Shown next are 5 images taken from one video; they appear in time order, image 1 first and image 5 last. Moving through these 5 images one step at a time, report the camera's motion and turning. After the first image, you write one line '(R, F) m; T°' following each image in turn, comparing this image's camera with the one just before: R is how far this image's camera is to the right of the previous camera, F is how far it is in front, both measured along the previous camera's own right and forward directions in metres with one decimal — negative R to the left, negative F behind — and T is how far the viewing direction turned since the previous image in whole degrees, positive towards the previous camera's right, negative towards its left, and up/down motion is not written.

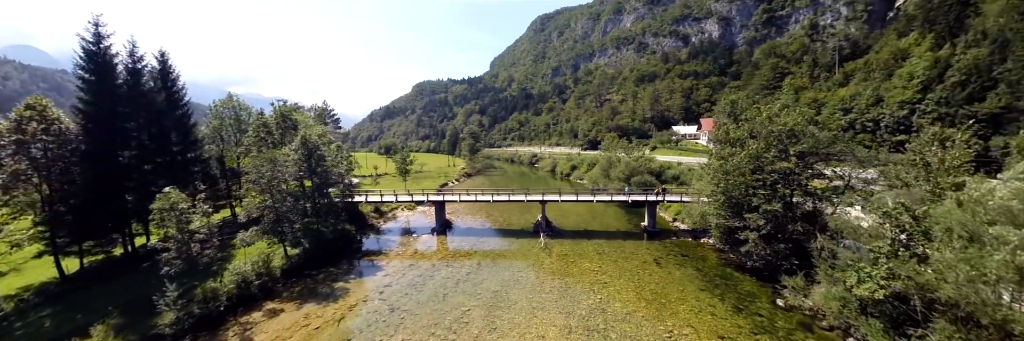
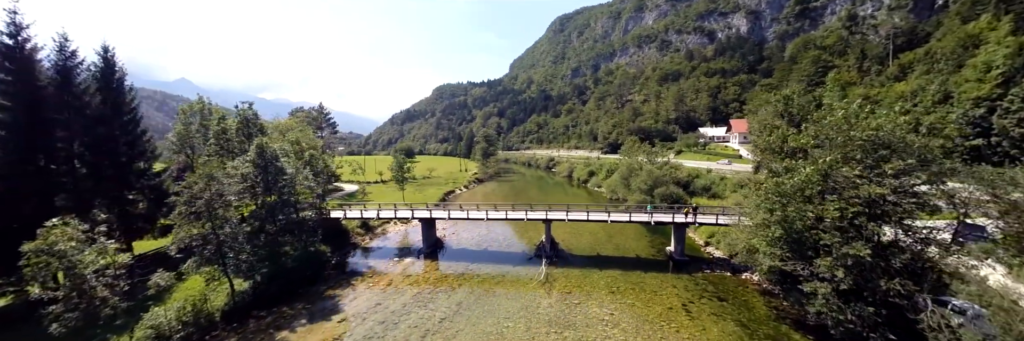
(+1.7, +4.5) m; -3°
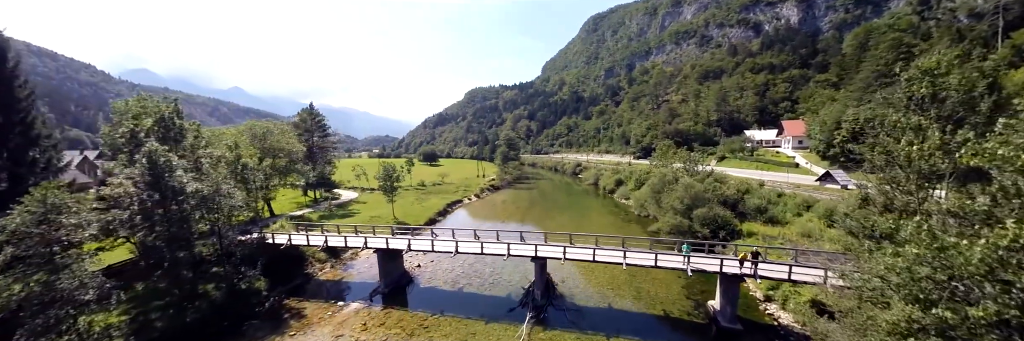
(+3.0, +6.6) m; -5°
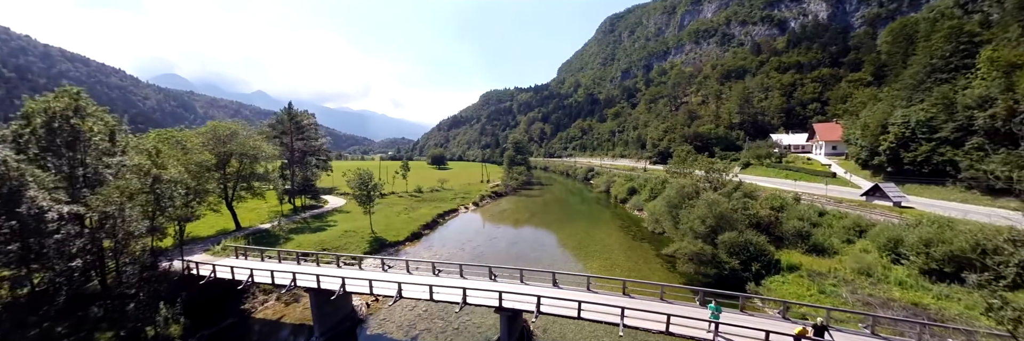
(+2.2, +4.6) m; -3°
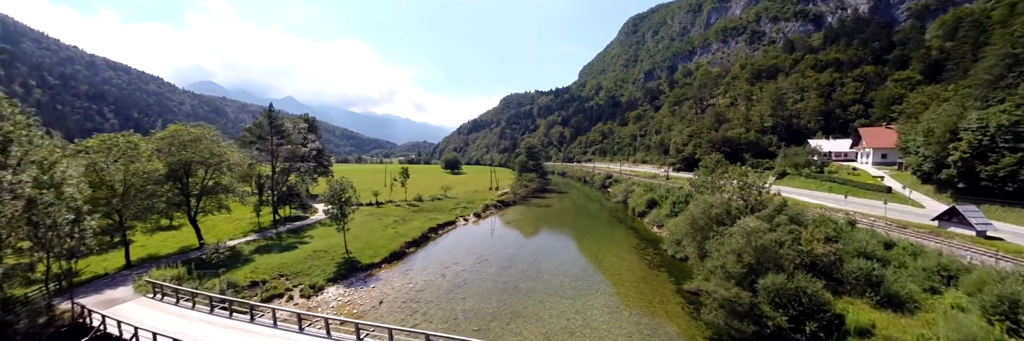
(+2.4, +4.6) m; -3°
